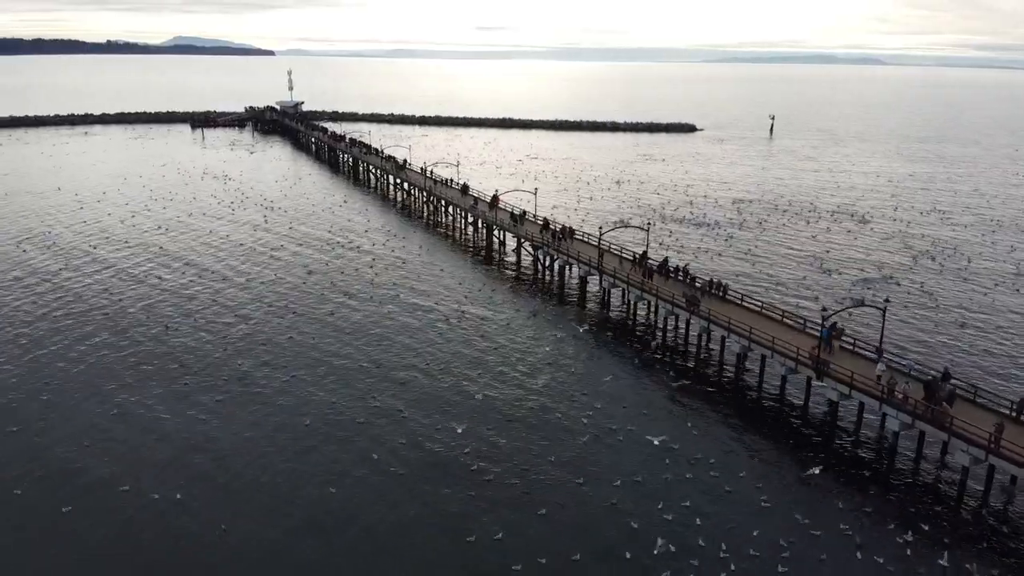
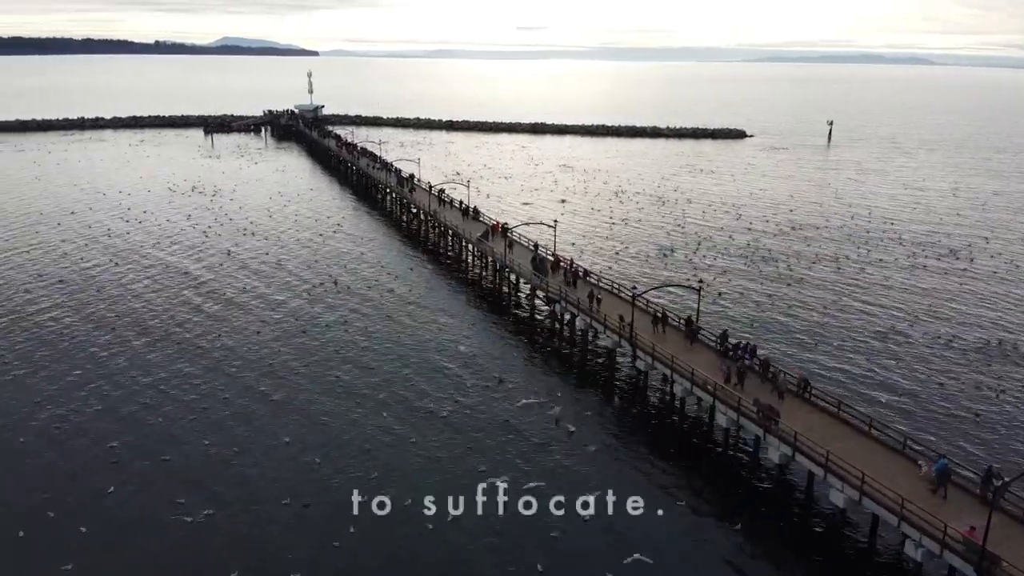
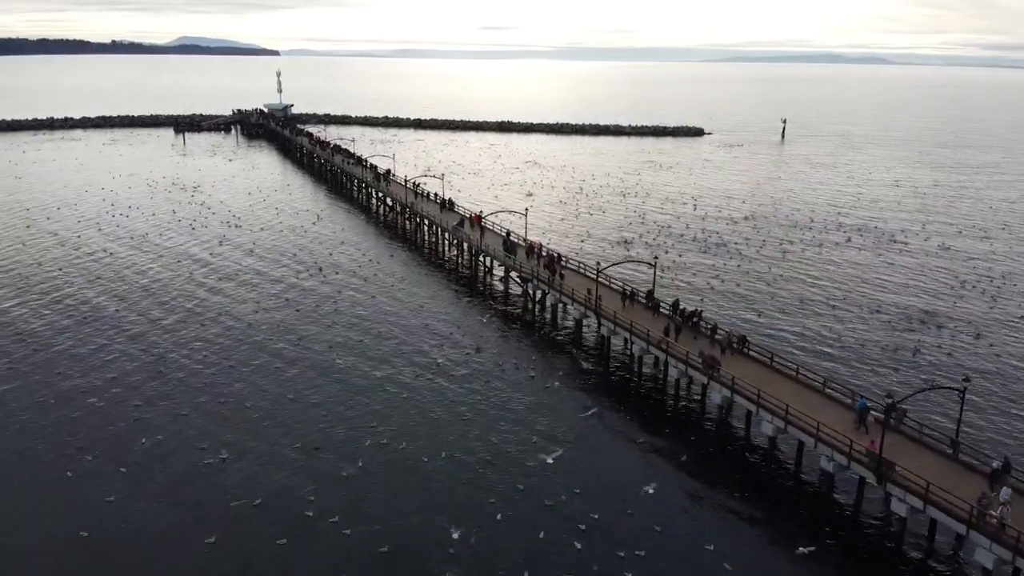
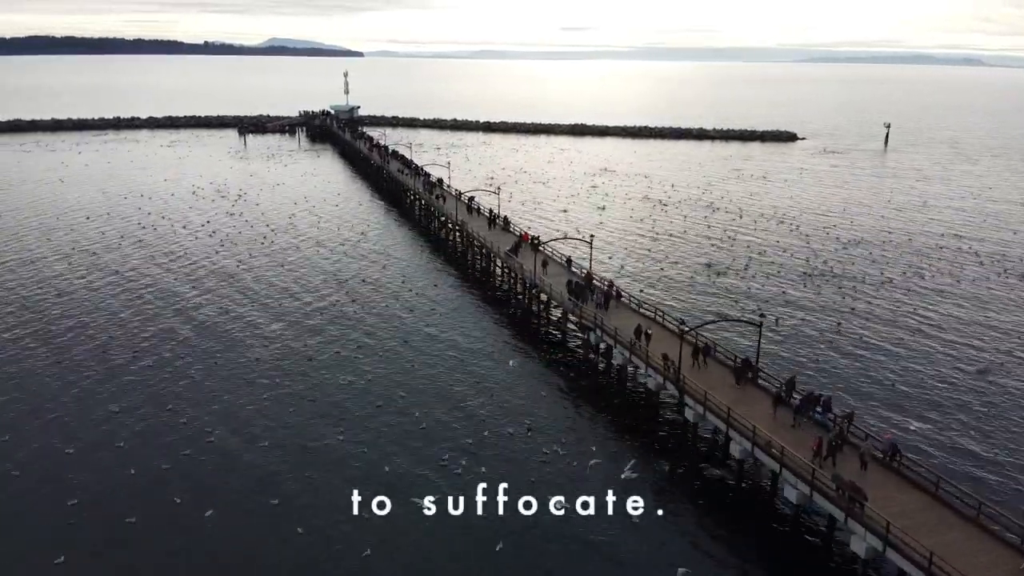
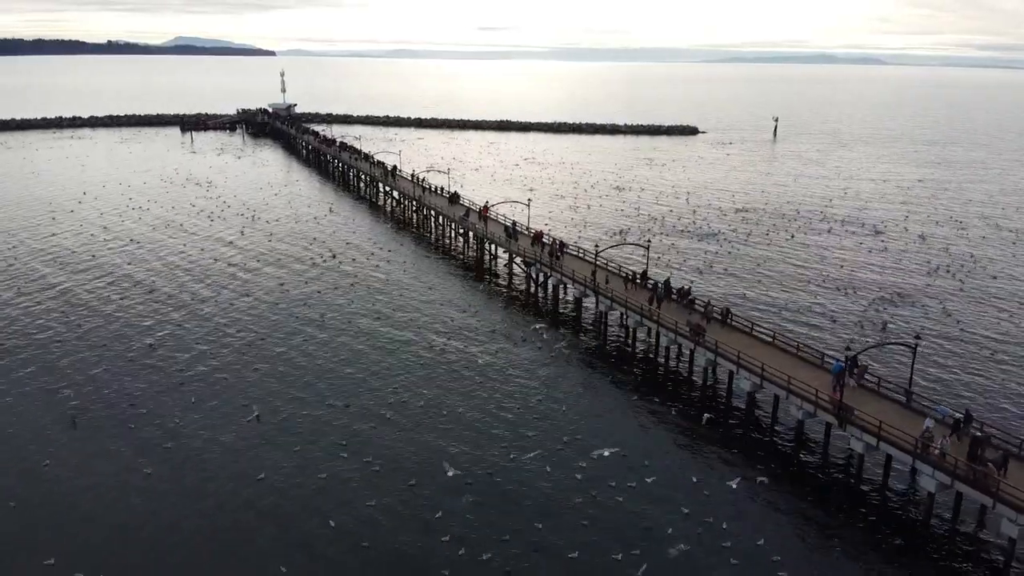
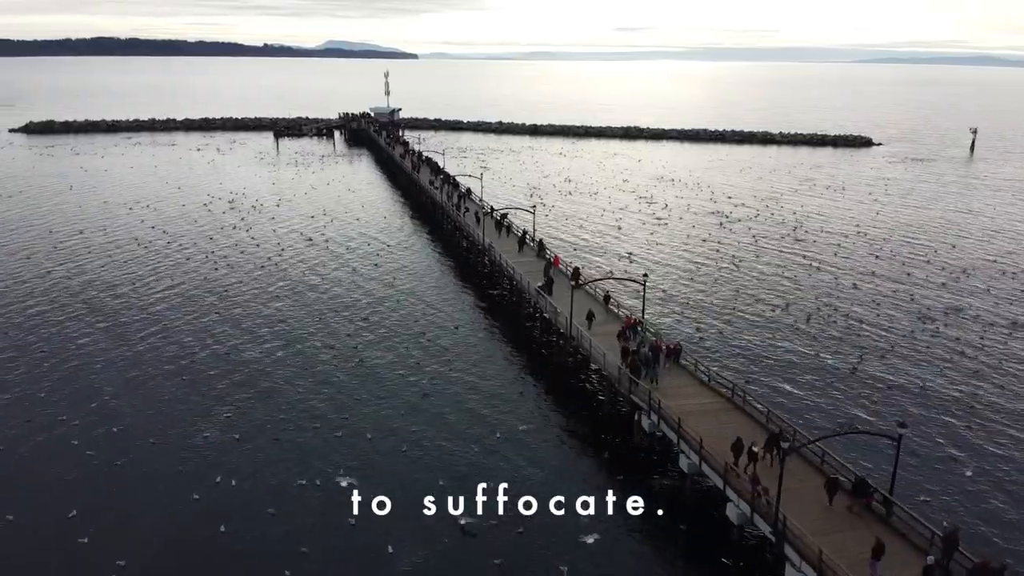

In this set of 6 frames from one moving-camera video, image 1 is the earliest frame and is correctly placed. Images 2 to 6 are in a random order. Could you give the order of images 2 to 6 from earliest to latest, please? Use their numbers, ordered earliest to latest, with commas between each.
5, 3, 2, 4, 6
